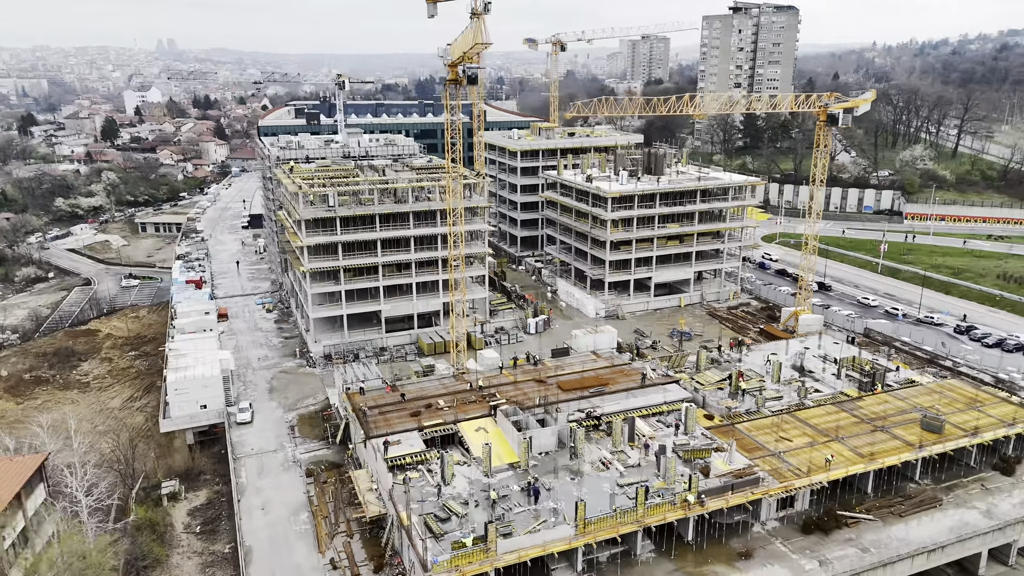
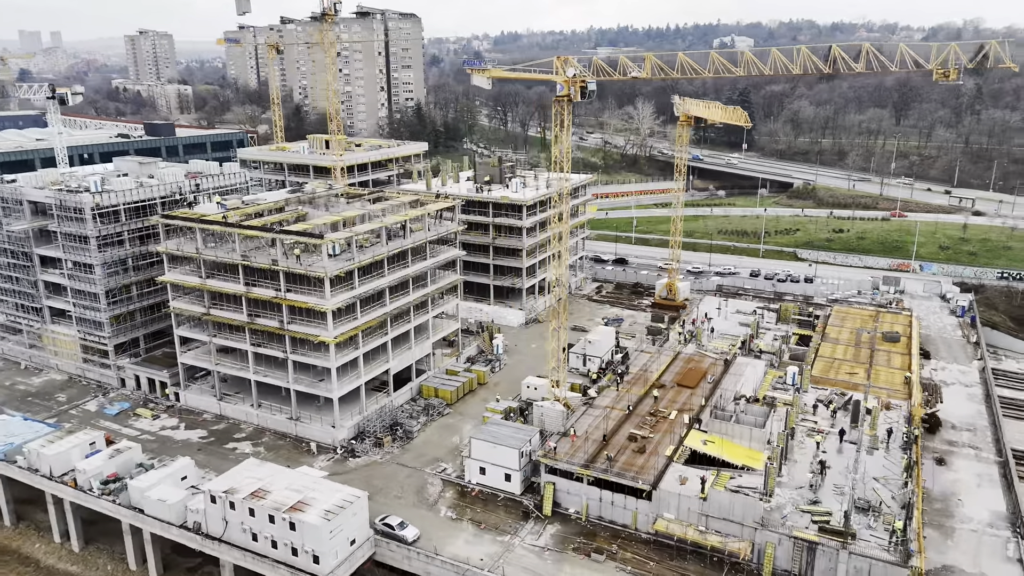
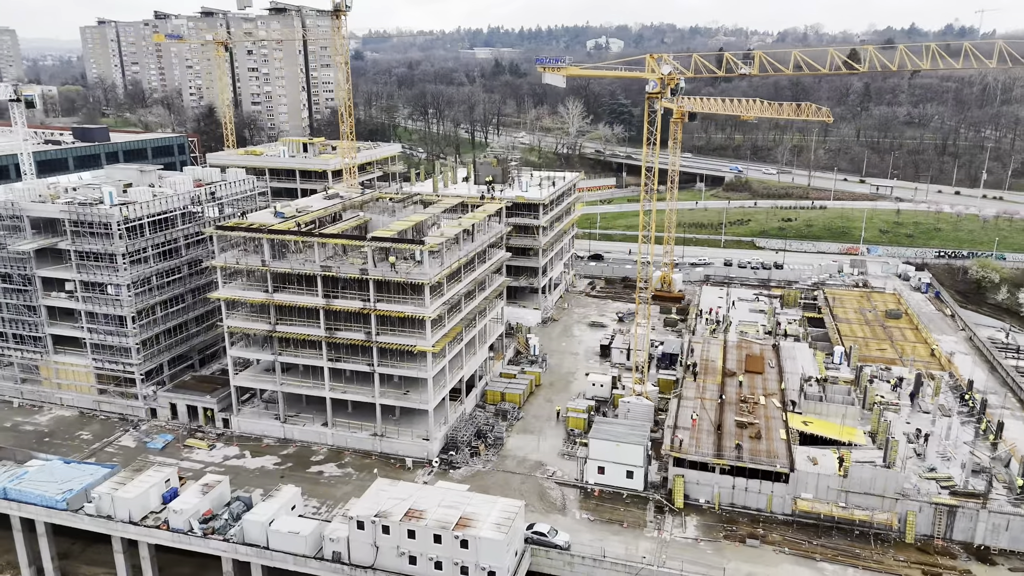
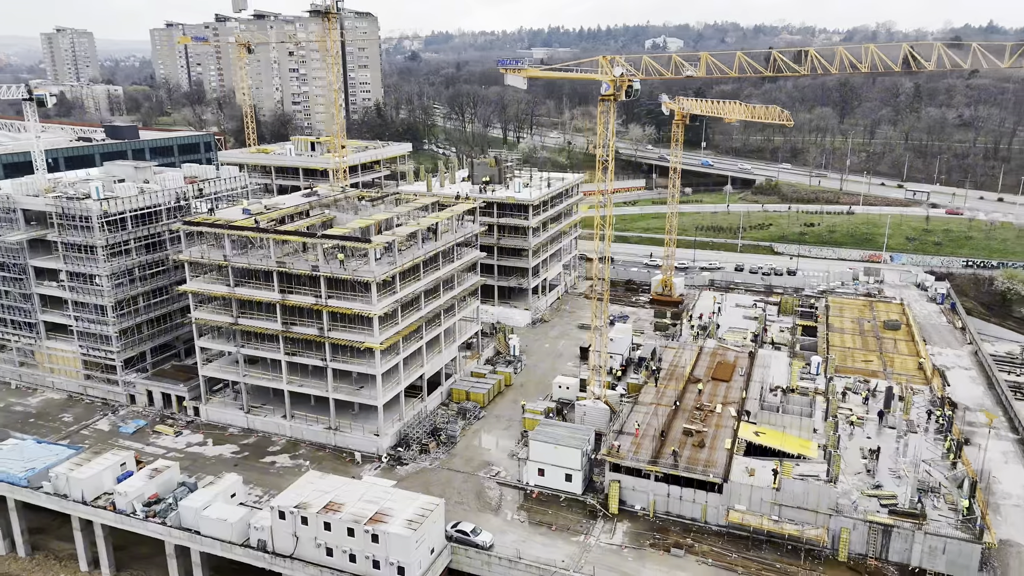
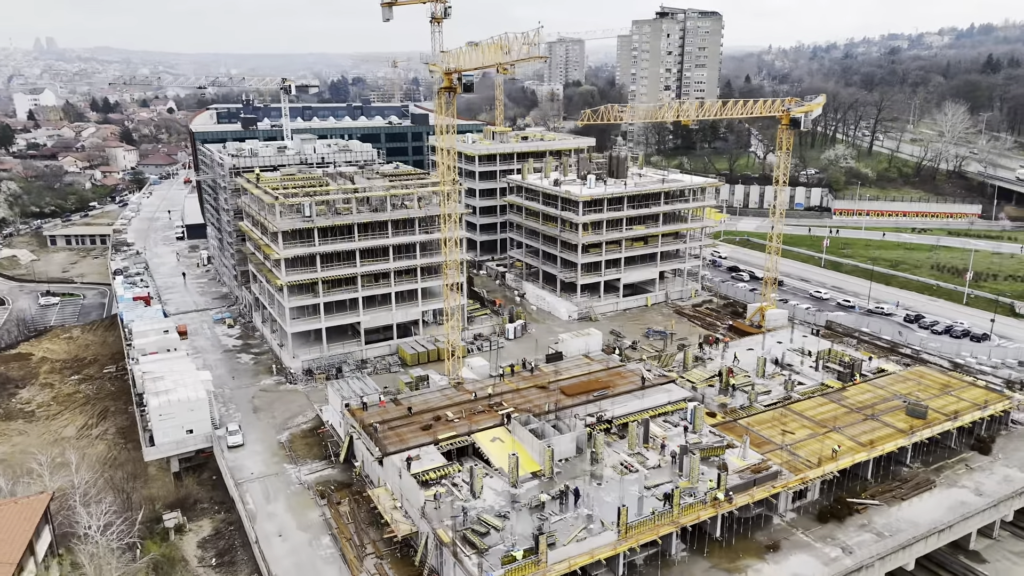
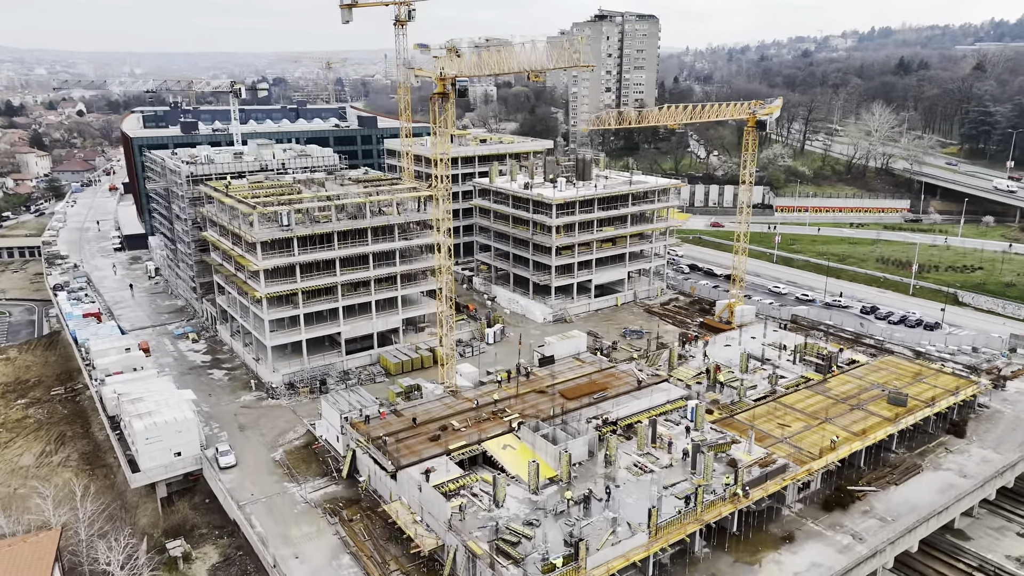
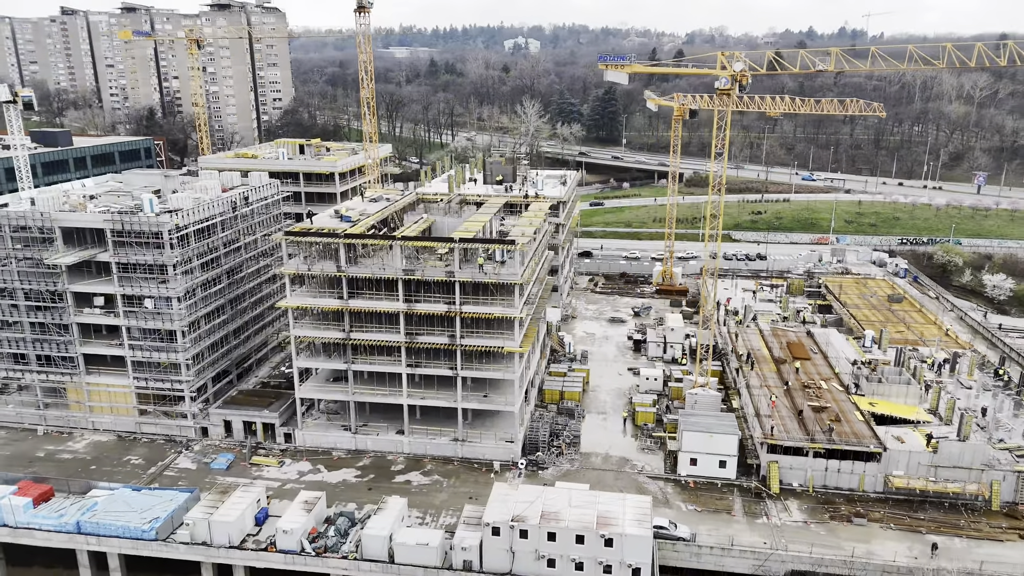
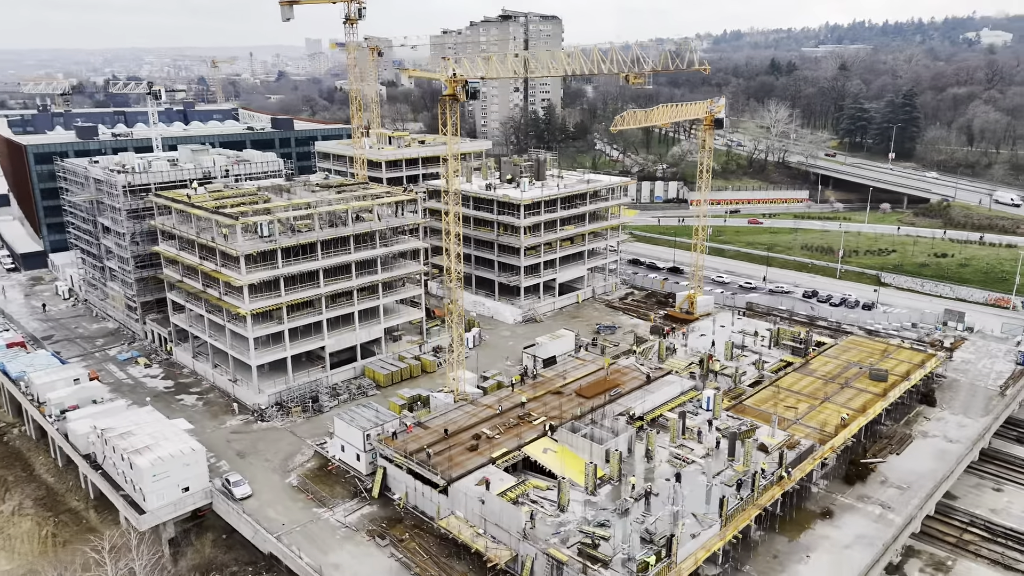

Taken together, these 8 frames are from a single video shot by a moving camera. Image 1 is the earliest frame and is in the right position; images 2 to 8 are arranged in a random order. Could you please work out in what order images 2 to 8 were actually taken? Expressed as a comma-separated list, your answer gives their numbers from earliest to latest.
5, 6, 8, 2, 4, 3, 7
